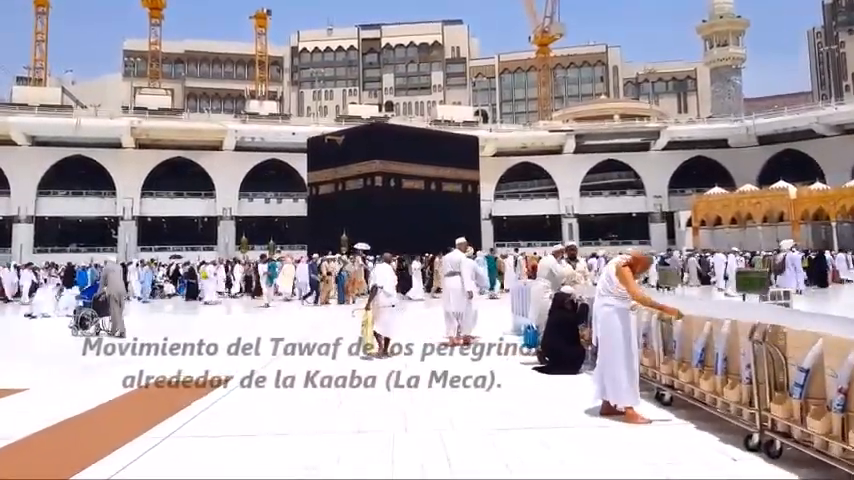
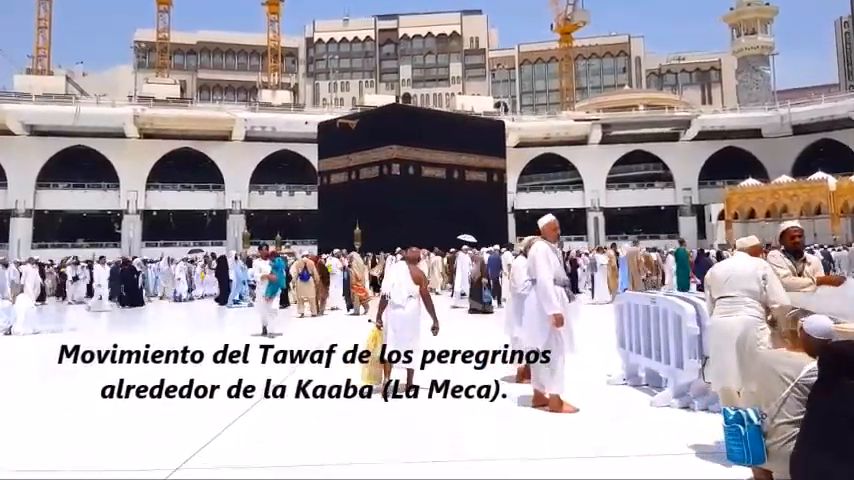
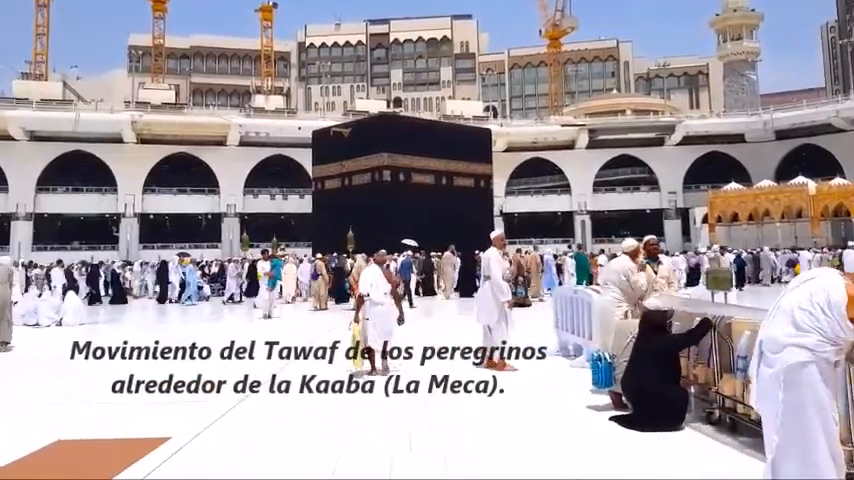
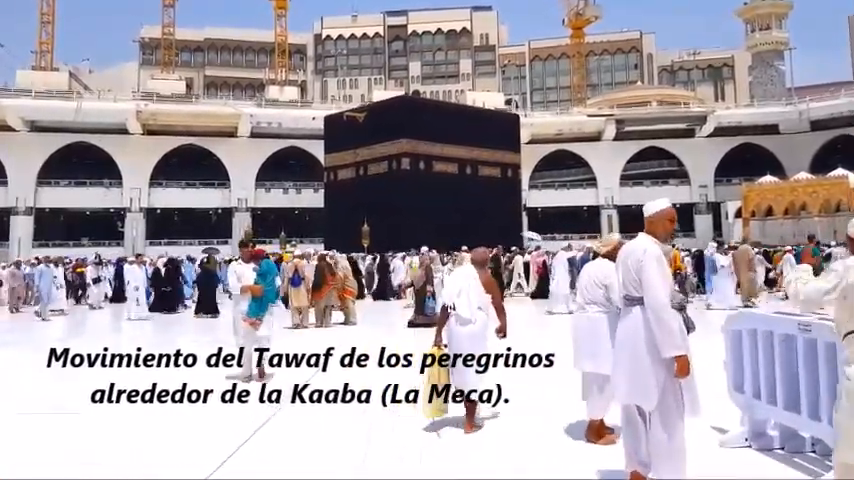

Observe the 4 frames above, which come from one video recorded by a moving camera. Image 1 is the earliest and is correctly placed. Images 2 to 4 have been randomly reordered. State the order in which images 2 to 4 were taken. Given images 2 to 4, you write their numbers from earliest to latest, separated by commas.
3, 2, 4
